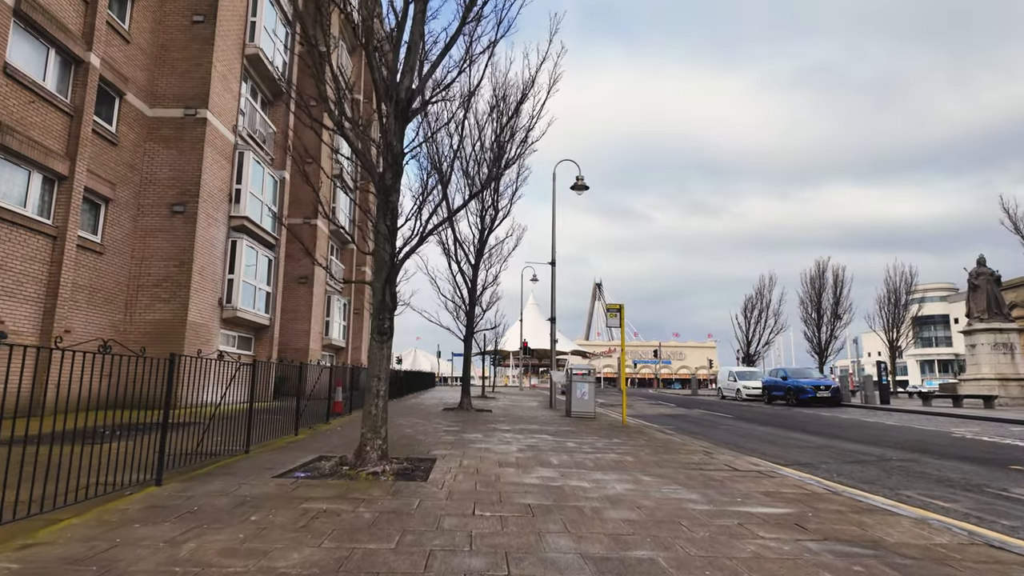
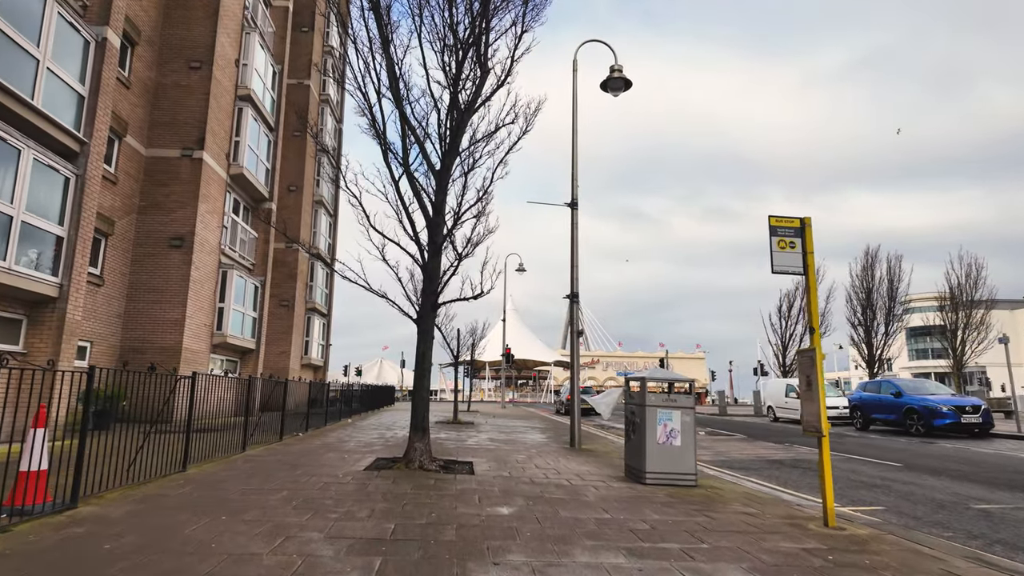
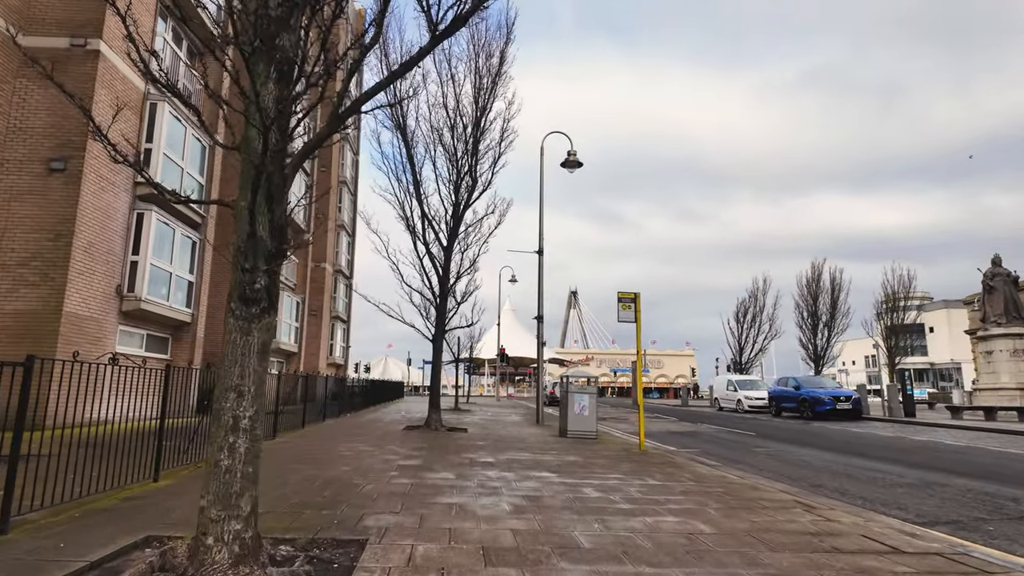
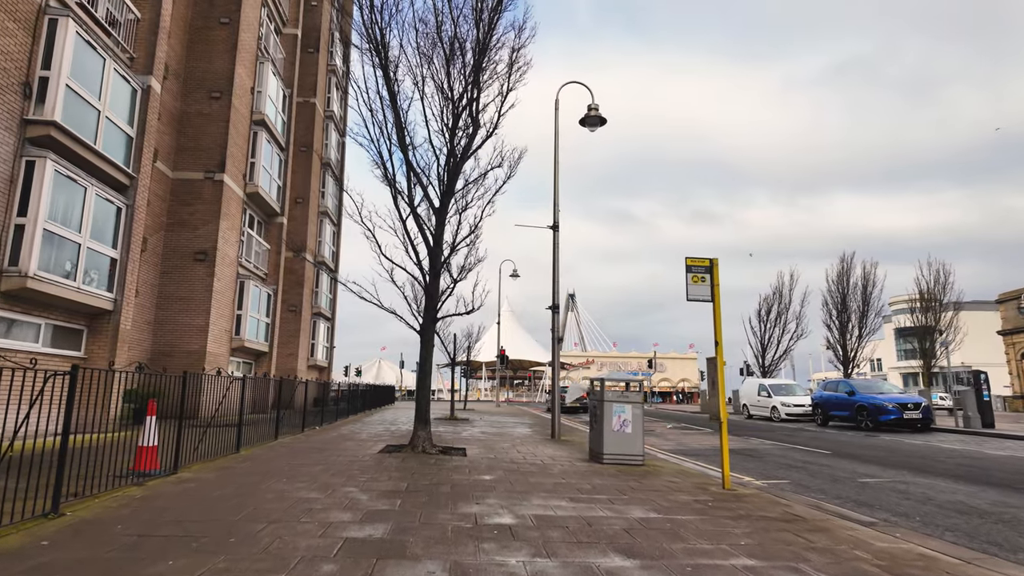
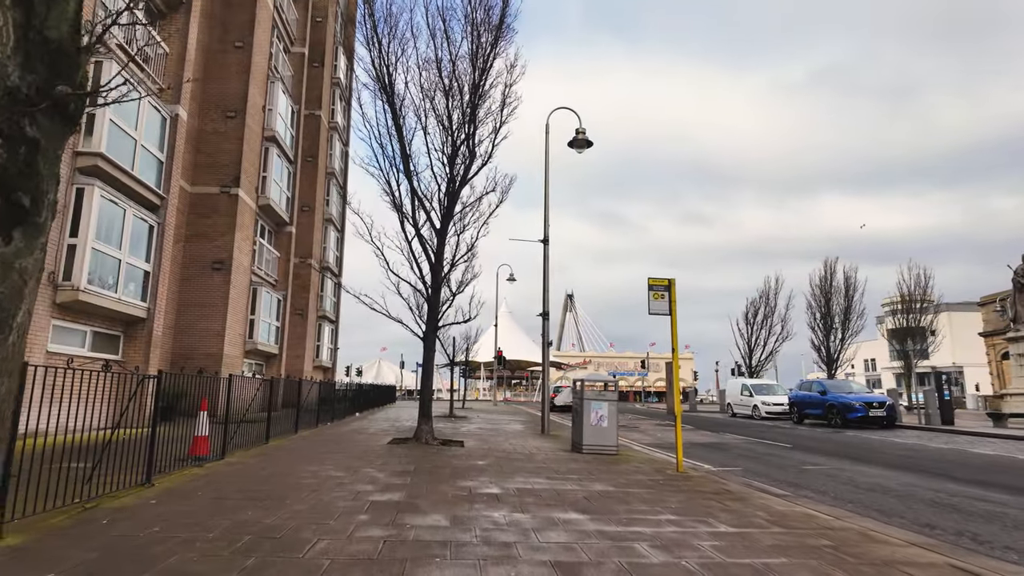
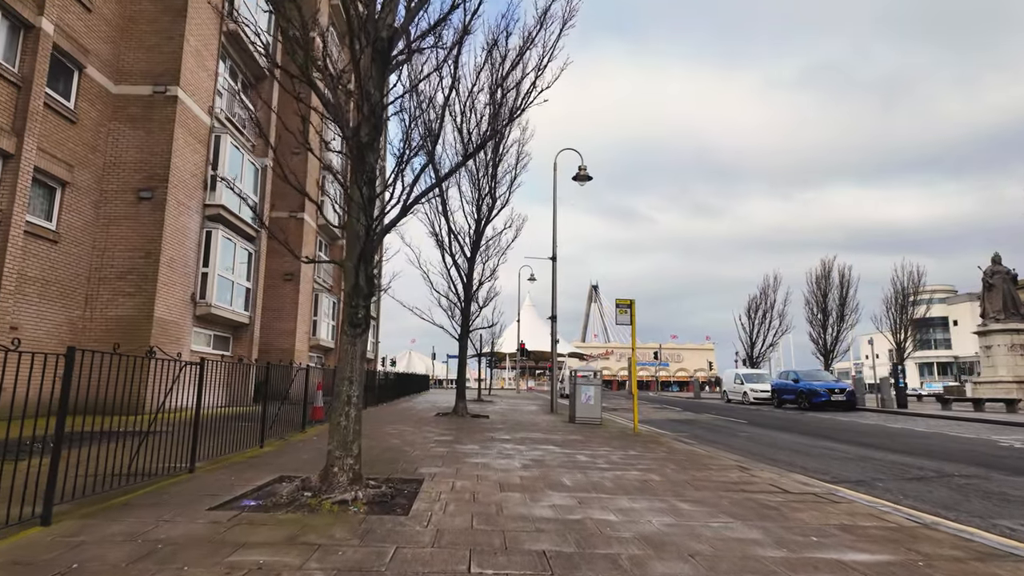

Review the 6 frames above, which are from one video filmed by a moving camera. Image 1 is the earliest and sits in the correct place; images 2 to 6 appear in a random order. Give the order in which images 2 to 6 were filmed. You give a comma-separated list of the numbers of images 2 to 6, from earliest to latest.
6, 3, 5, 4, 2
